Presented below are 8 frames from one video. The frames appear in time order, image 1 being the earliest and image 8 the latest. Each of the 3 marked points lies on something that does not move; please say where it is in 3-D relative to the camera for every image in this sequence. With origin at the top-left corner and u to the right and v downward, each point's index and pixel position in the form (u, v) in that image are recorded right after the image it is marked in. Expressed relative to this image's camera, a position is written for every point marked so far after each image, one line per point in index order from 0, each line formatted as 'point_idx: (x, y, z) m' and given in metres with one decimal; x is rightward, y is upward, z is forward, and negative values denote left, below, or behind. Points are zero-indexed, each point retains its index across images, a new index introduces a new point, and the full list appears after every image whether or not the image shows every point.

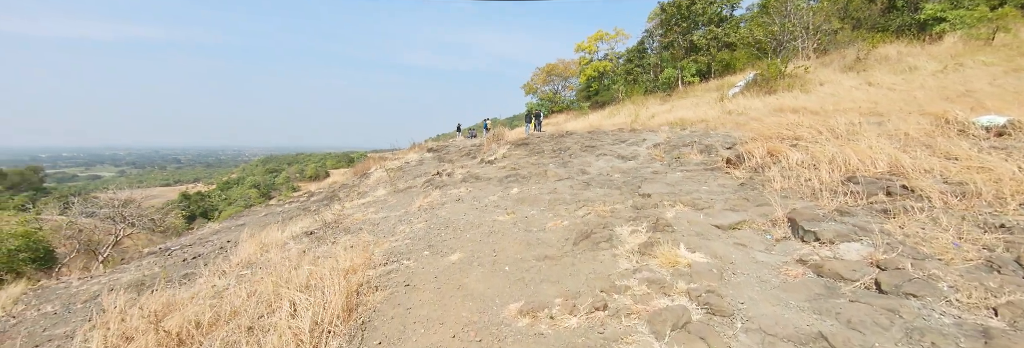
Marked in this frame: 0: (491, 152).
0: (-0.6, +0.6, +13.2) m
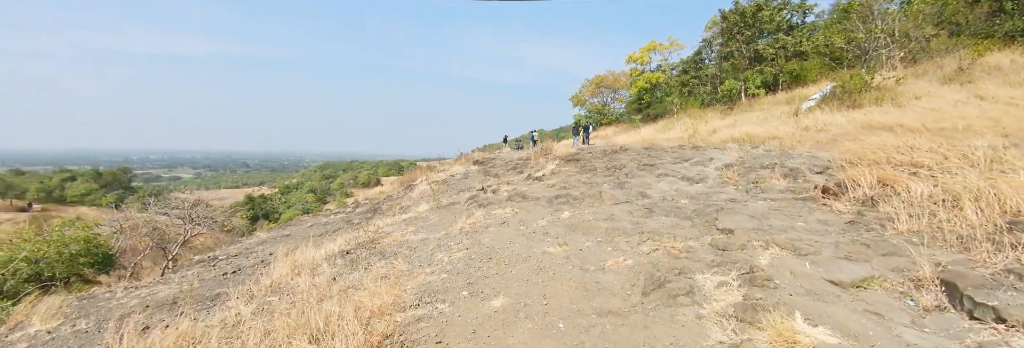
0: (+0.7, +0.1, +12.4) m
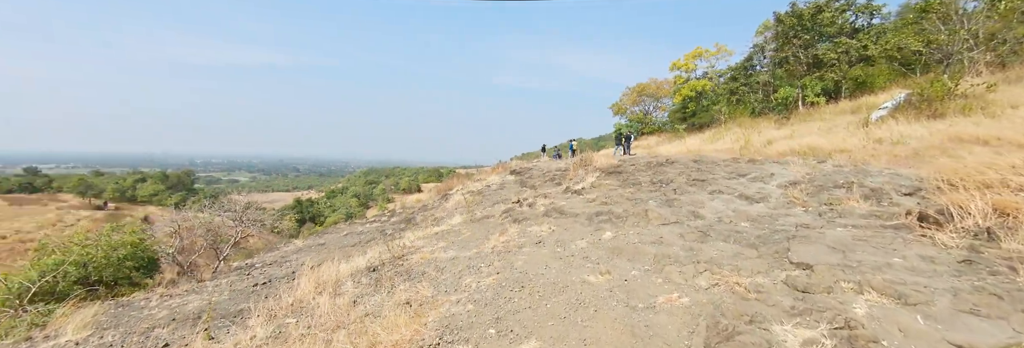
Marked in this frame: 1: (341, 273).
0: (+1.6, -0.2, +11.8) m
1: (-2.6, -1.5, +7.3) m
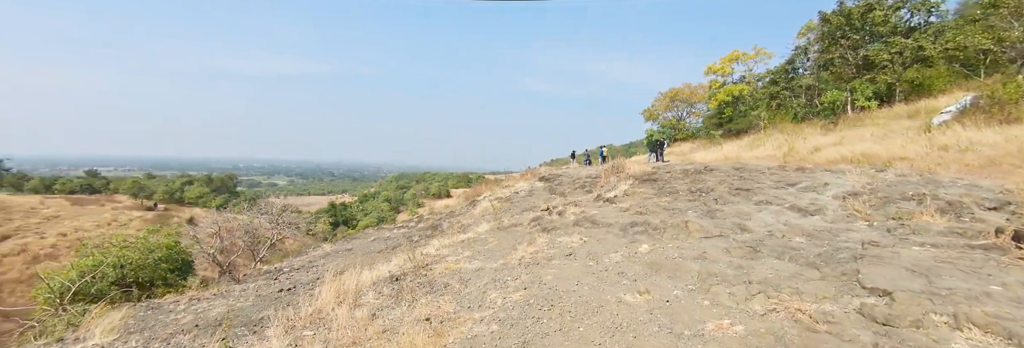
0: (+2.3, -0.3, +11.3) m
1: (-2.1, -1.6, +7.1) m
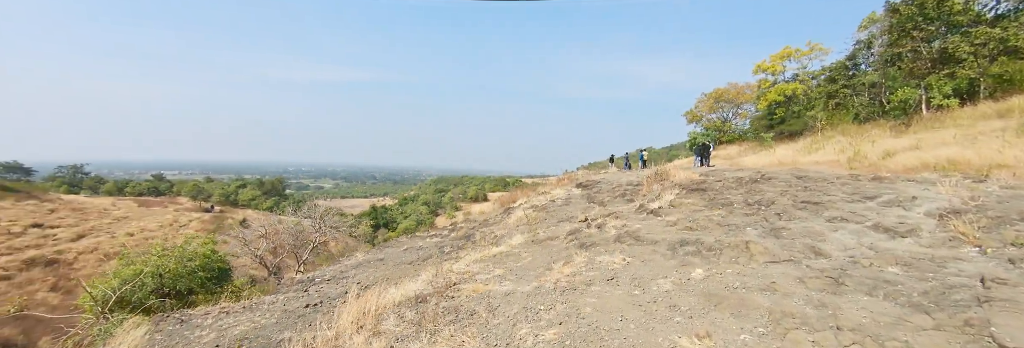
0: (+3.0, -0.5, +10.5) m
1: (-1.7, -1.7, +6.6) m
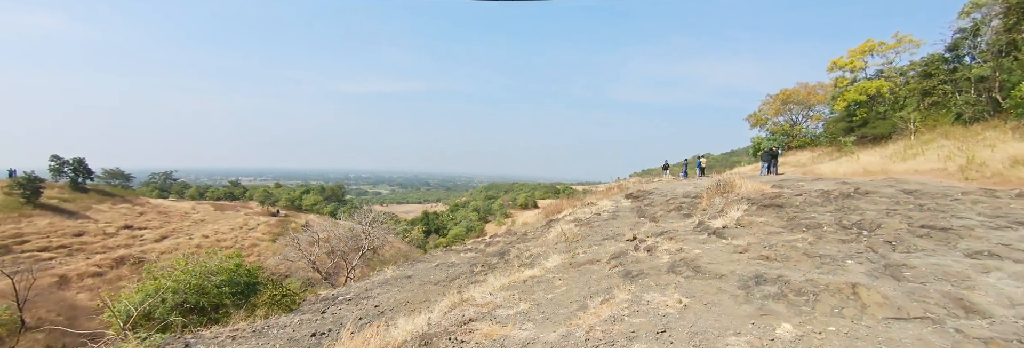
0: (+3.7, -0.7, +8.9) m
1: (-1.4, -1.9, +5.5) m
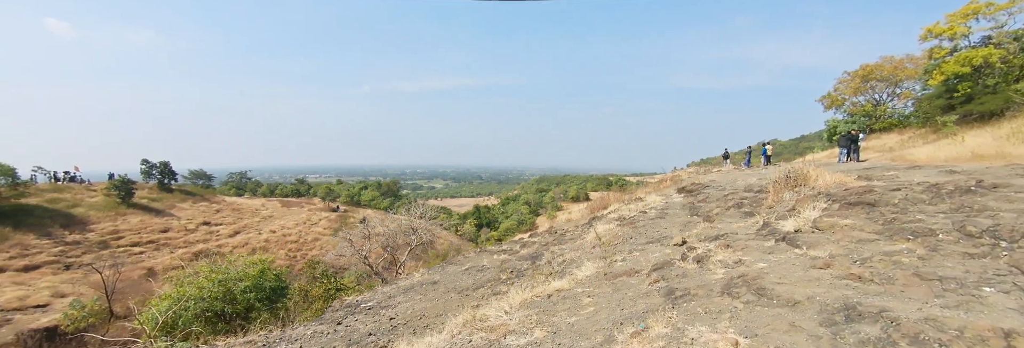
0: (+4.1, -0.6, +7.4) m
1: (-1.3, -1.9, +4.6) m
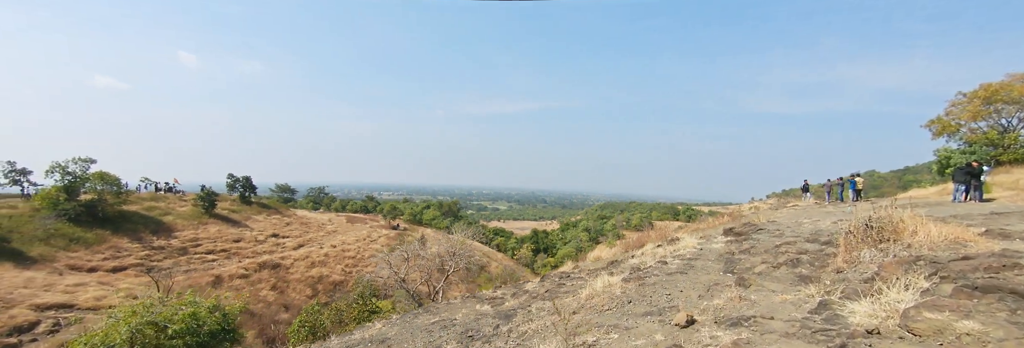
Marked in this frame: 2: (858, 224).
0: (+3.3, -1.1, +4.6) m
1: (-2.6, -2.1, +2.6) m
2: (+4.7, -0.7, +6.4) m
